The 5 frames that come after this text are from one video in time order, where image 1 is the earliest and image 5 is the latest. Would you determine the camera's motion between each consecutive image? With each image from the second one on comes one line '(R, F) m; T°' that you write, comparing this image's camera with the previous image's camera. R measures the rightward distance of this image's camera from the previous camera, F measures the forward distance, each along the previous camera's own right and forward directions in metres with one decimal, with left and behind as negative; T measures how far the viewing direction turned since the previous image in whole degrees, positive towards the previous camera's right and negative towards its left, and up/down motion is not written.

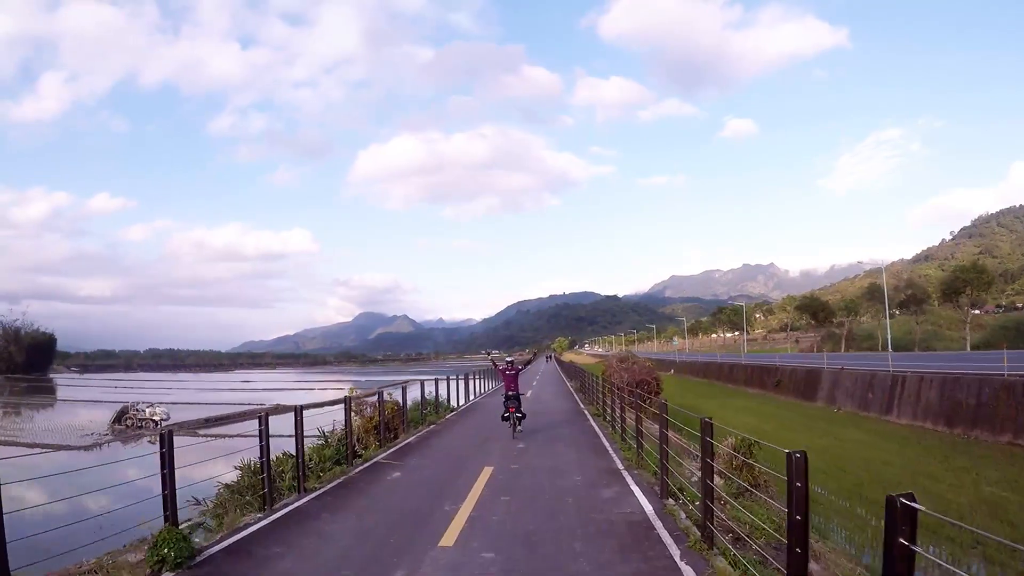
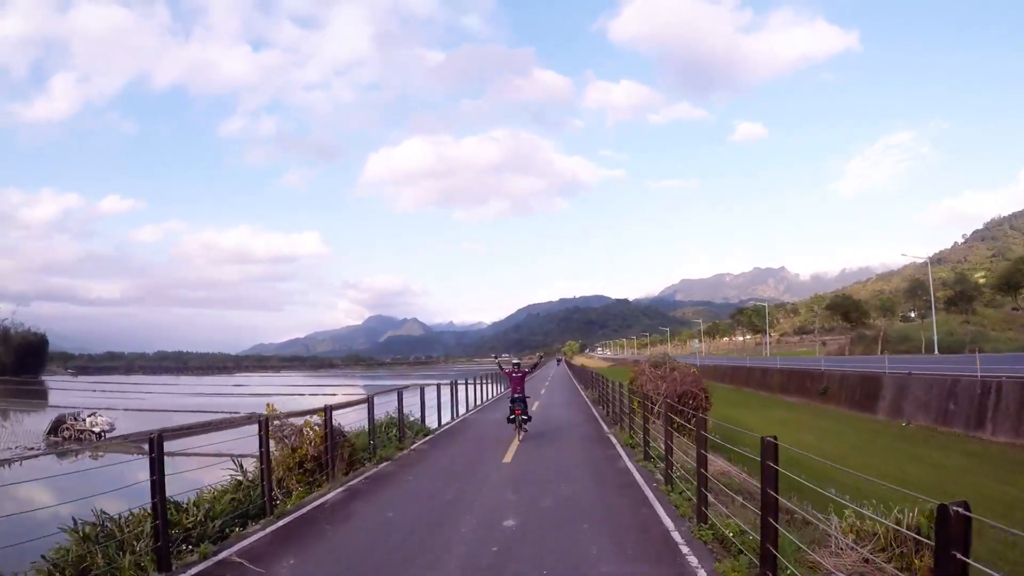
(+0.1, +1.4) m; -1°
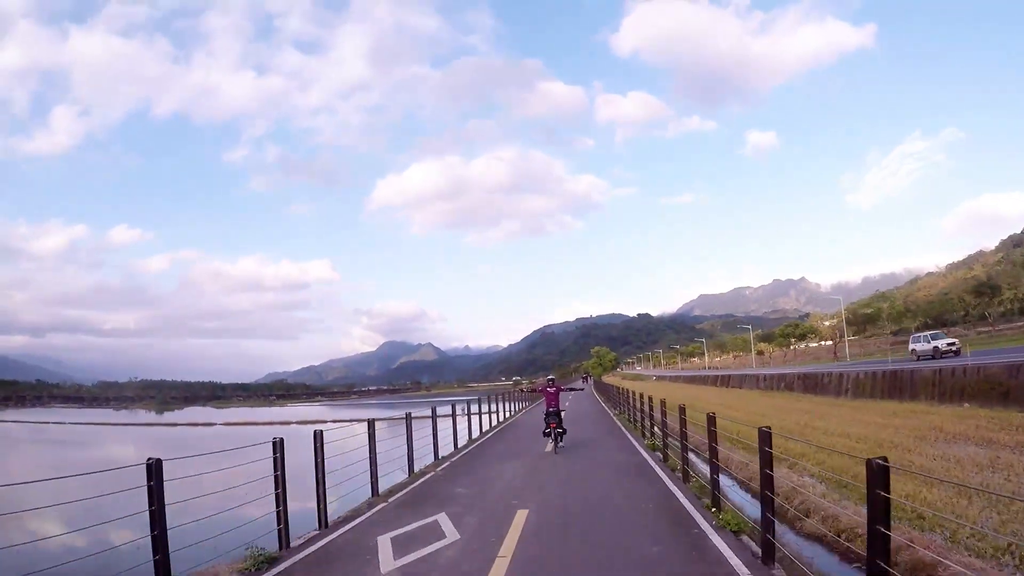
(-0.2, +4.1) m; -1°
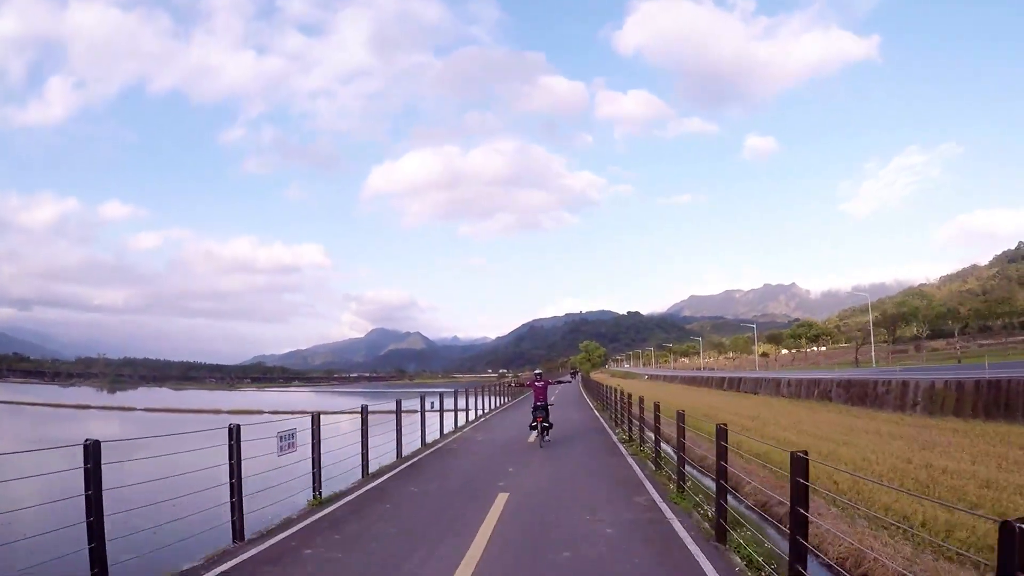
(+0.1, -0.3) m; +1°
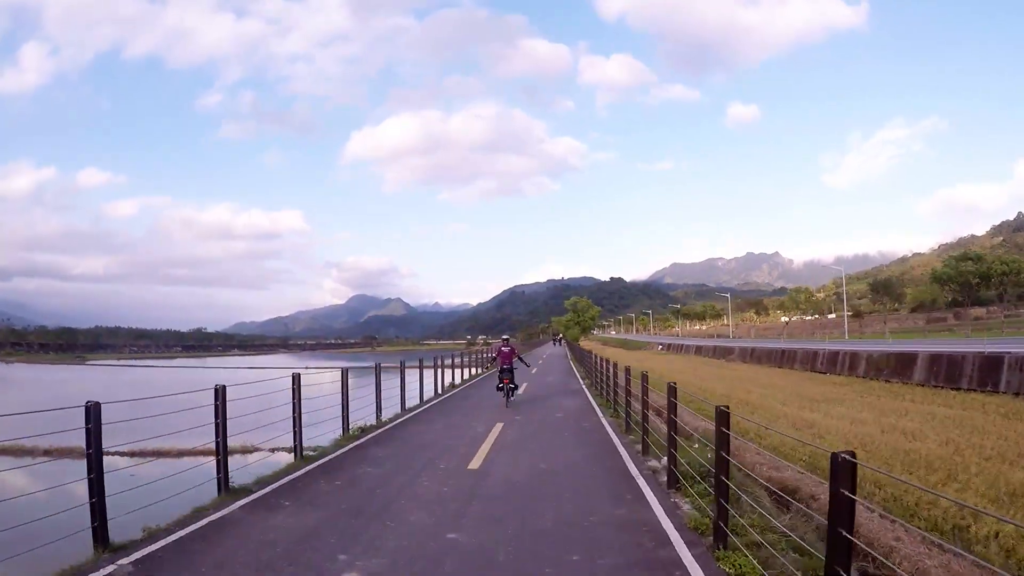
(+0.2, +0.4) m; +1°
